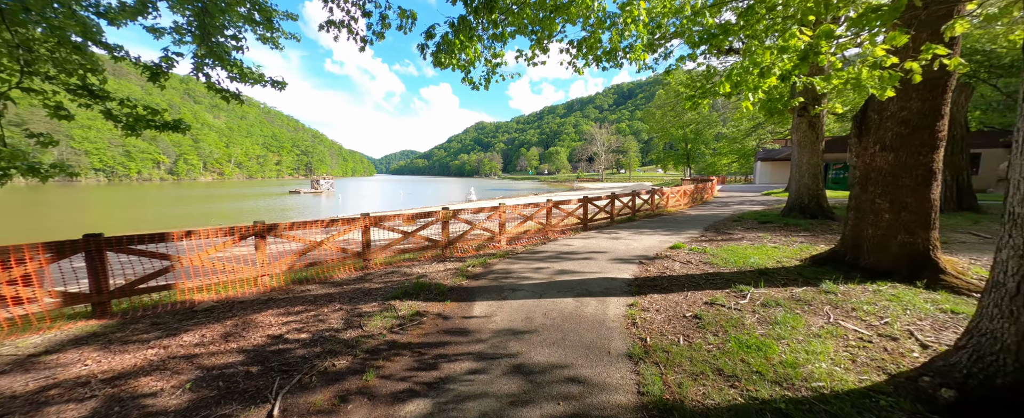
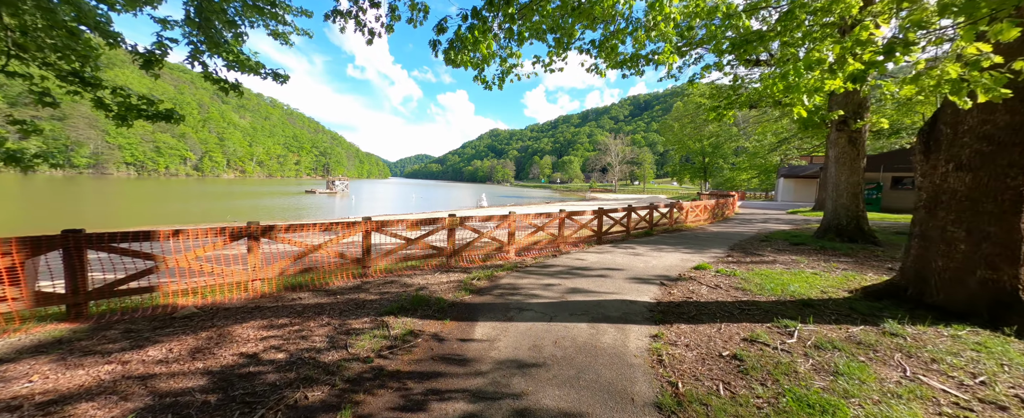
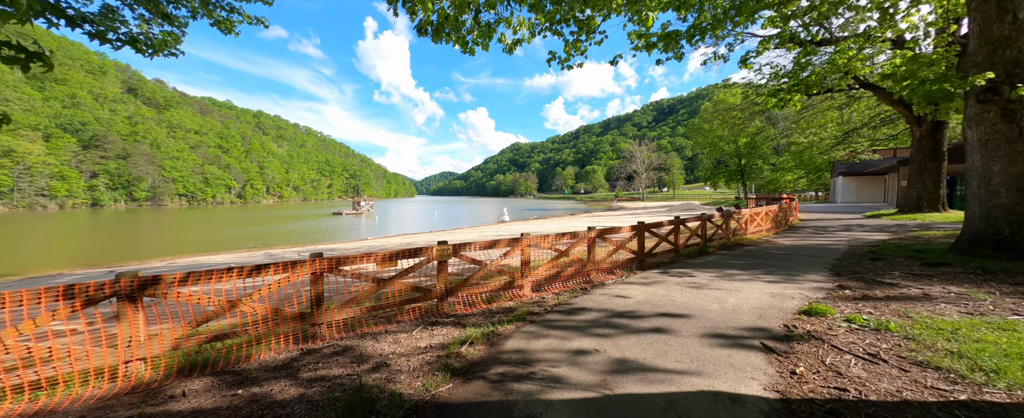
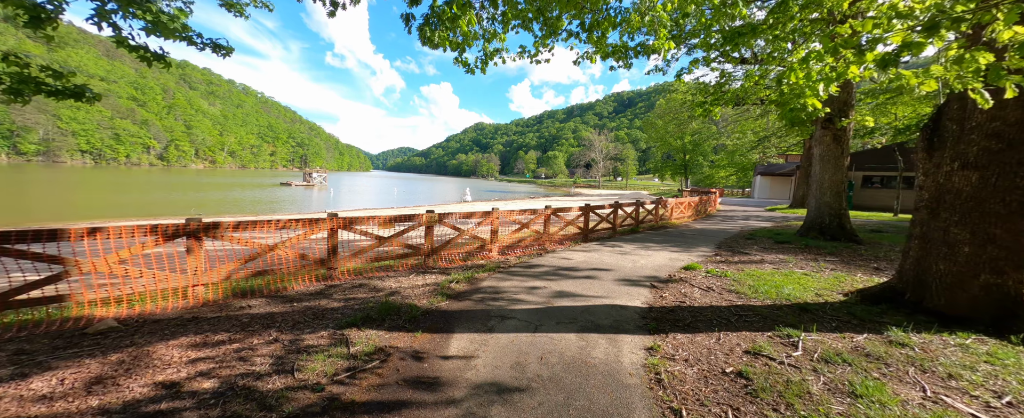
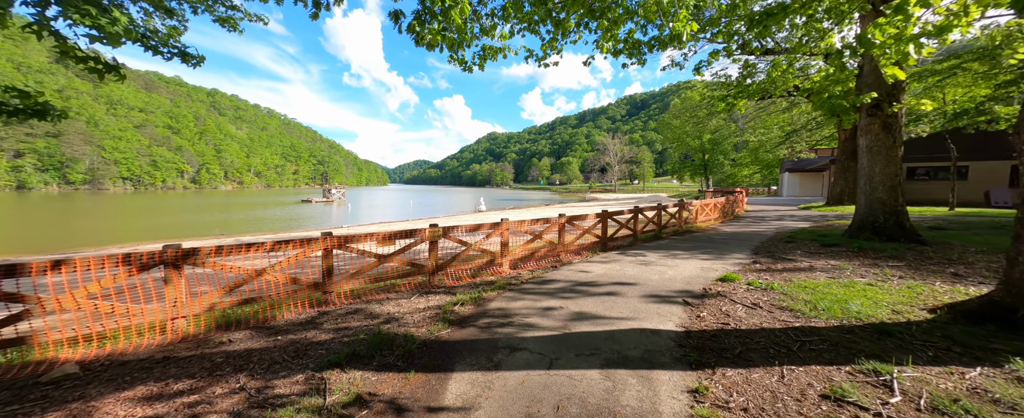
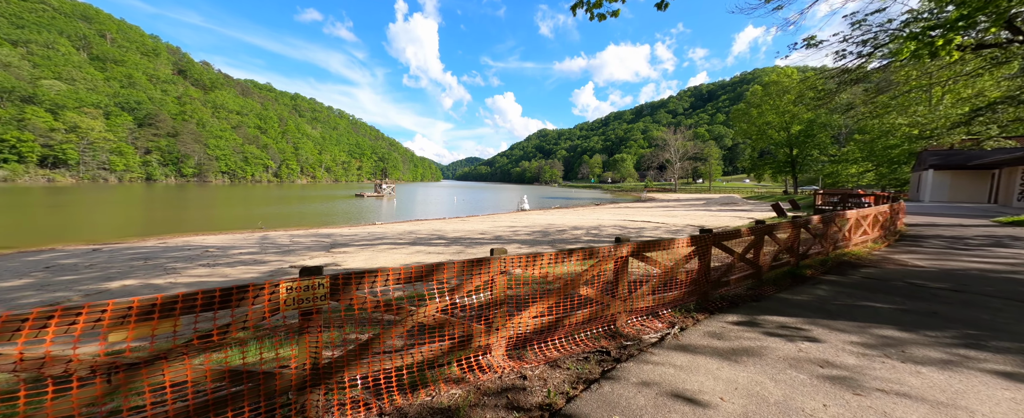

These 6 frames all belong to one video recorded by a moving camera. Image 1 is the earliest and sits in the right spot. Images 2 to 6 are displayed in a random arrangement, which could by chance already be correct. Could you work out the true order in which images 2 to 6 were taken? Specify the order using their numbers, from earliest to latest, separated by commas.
2, 4, 5, 3, 6
